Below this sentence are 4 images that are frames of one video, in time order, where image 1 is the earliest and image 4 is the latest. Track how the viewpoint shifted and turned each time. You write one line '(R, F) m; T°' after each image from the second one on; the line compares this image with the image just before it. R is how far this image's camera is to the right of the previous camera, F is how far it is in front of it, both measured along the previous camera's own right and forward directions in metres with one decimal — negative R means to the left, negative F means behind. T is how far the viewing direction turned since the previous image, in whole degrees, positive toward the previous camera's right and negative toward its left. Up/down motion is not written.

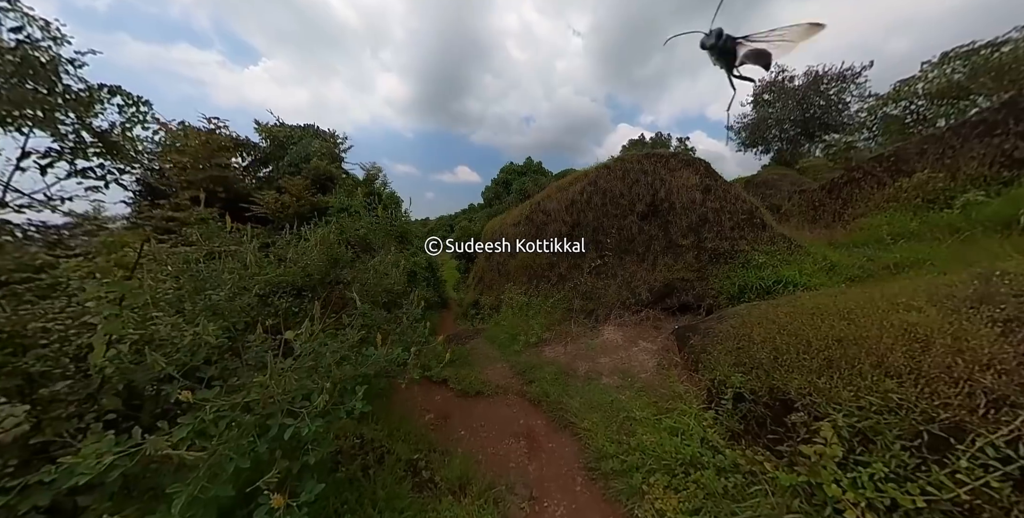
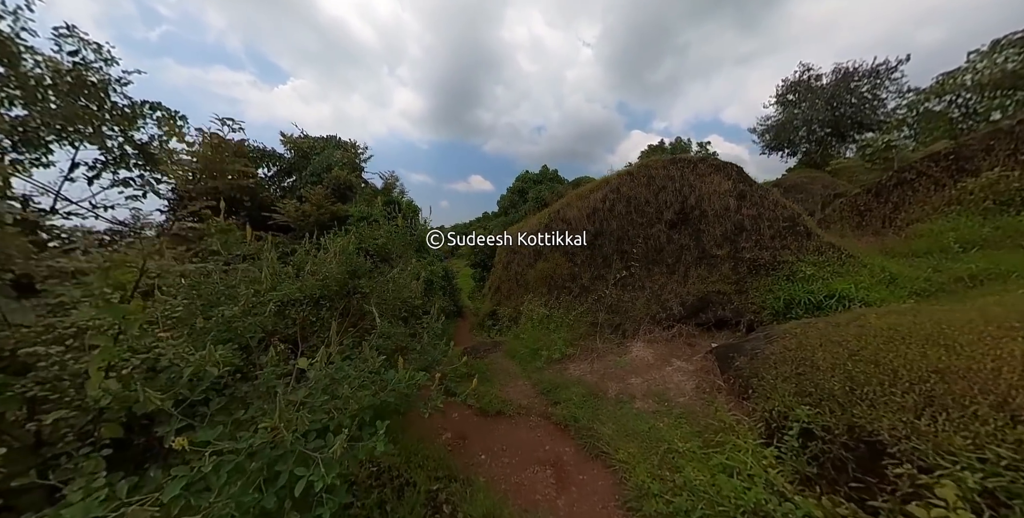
(-0.1, +0.3) m; -3°
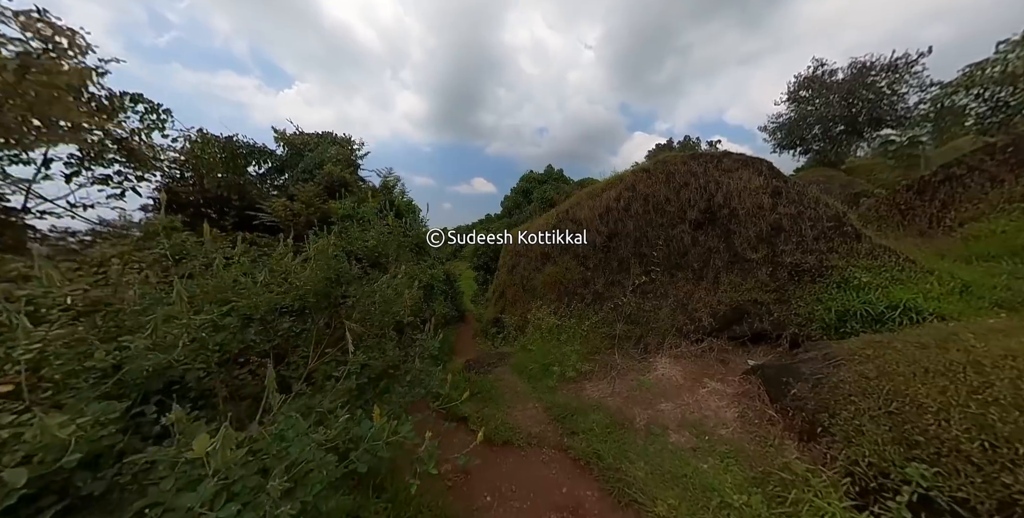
(-0.1, +0.6) m; 0°
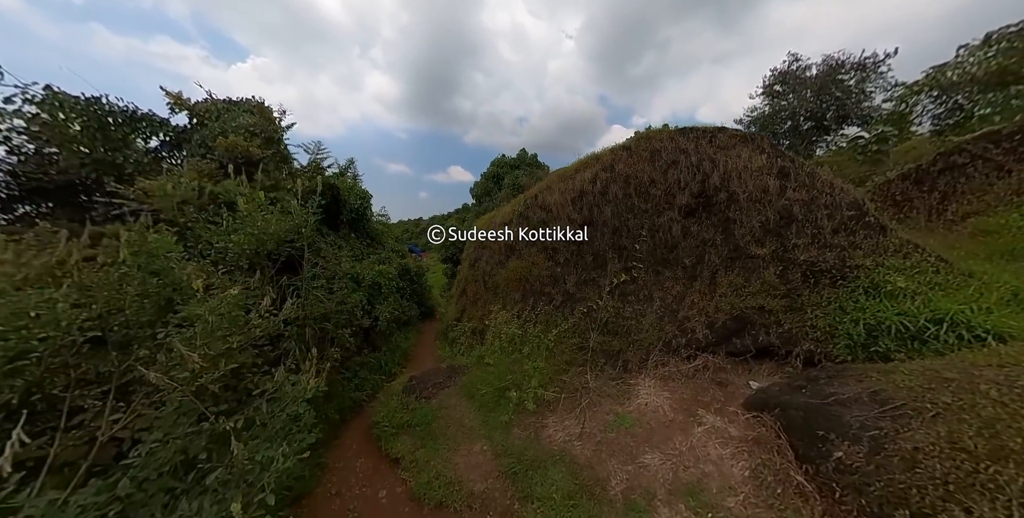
(+0.4, +1.3) m; +4°
